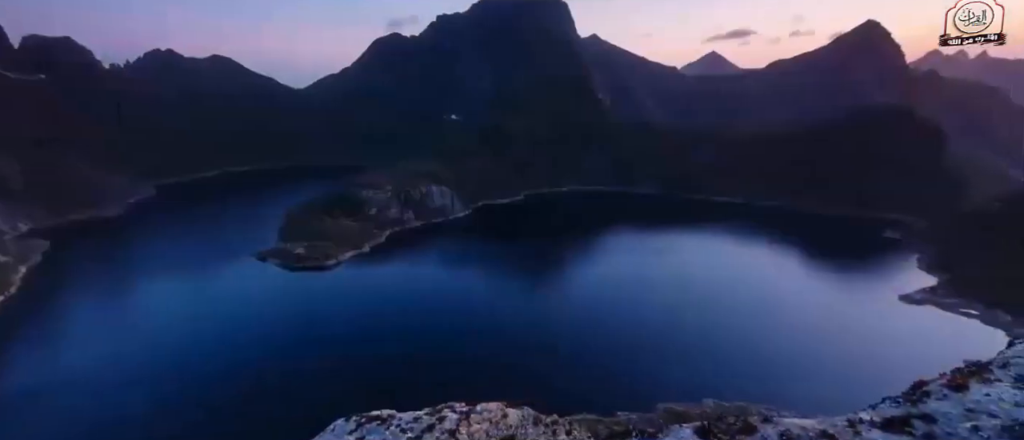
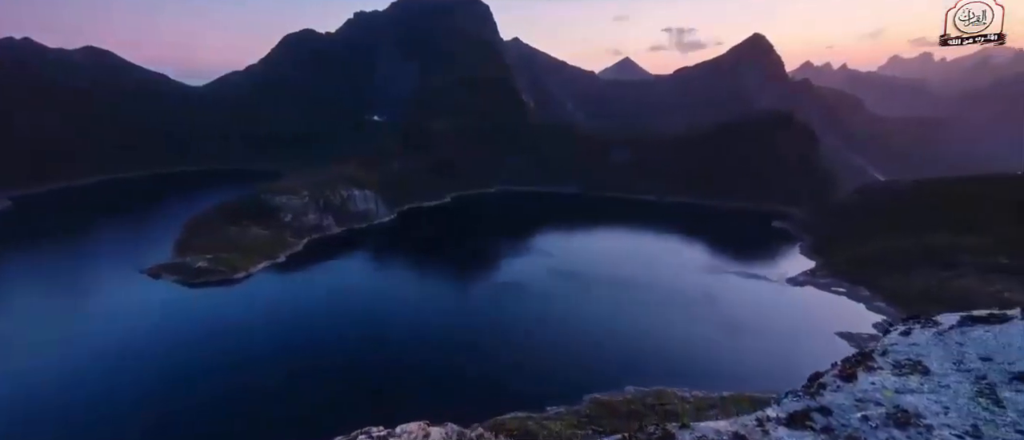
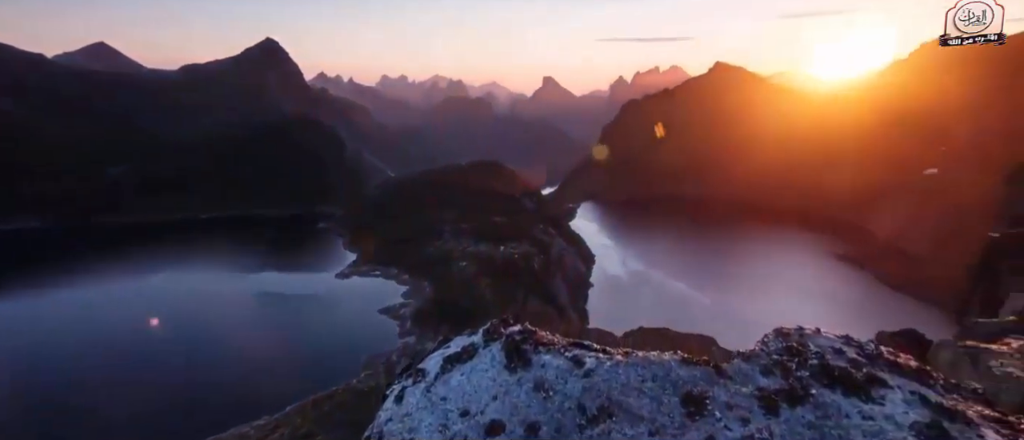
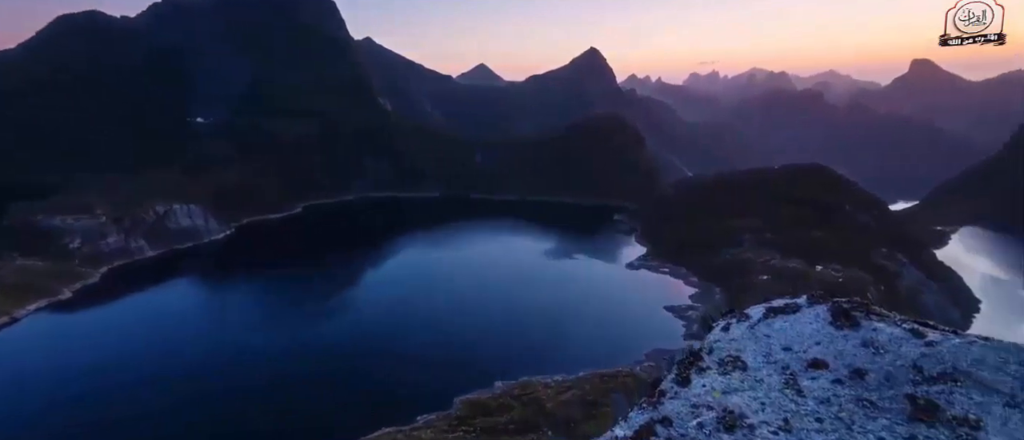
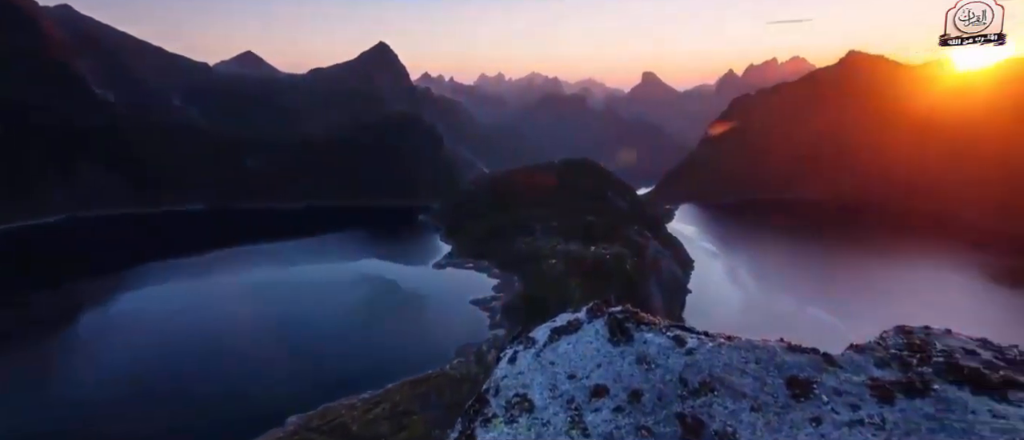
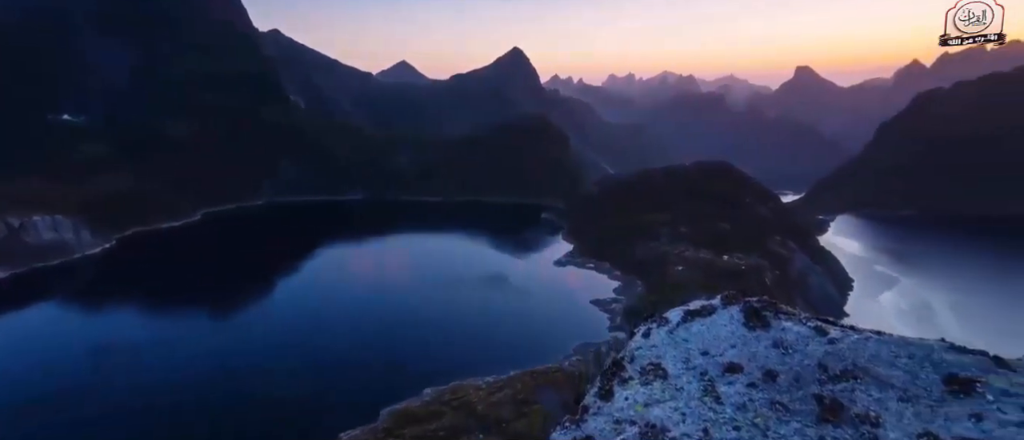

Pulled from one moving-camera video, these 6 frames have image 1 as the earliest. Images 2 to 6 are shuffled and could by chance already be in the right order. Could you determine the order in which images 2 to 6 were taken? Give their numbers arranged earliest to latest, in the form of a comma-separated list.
2, 4, 6, 5, 3
